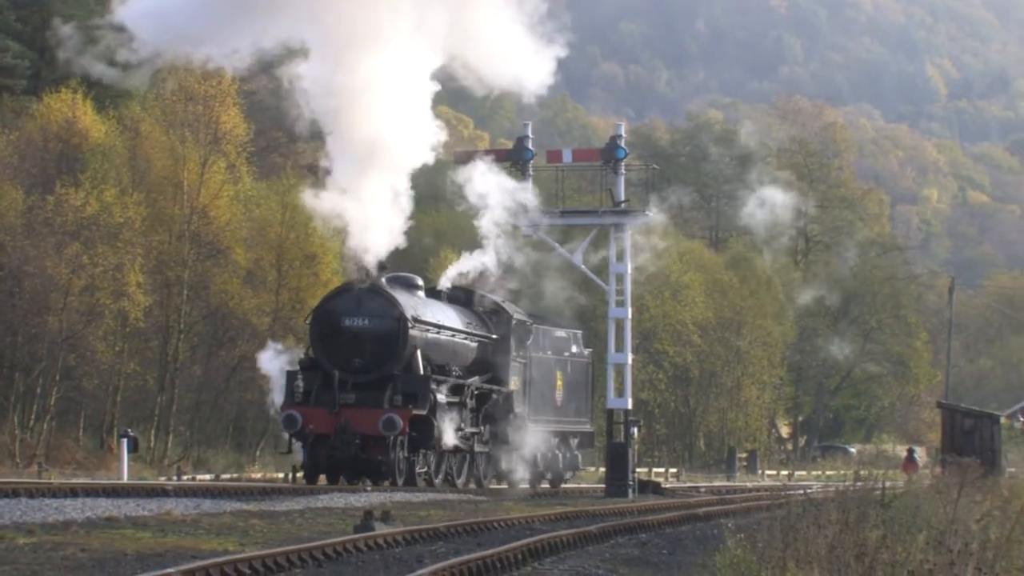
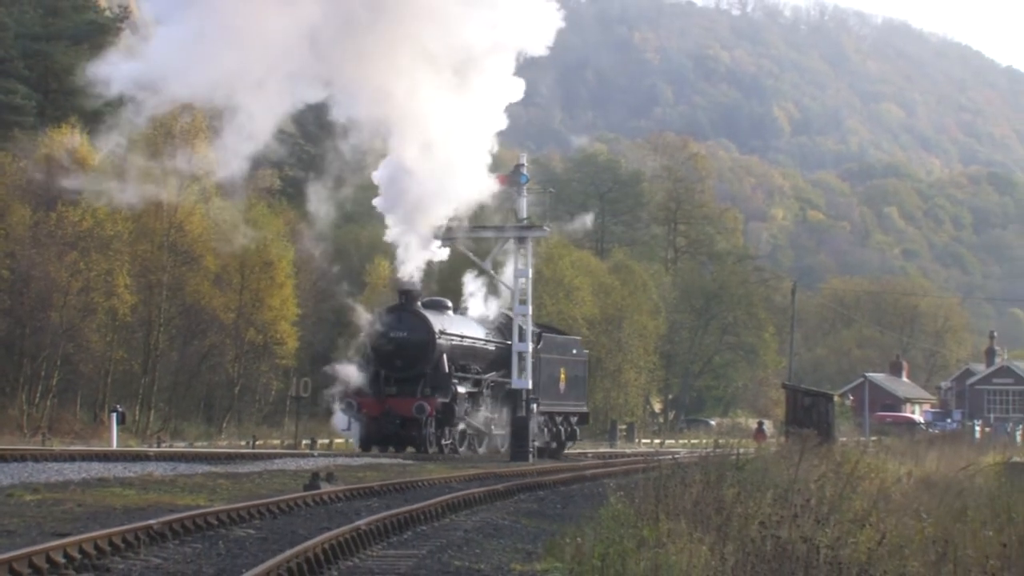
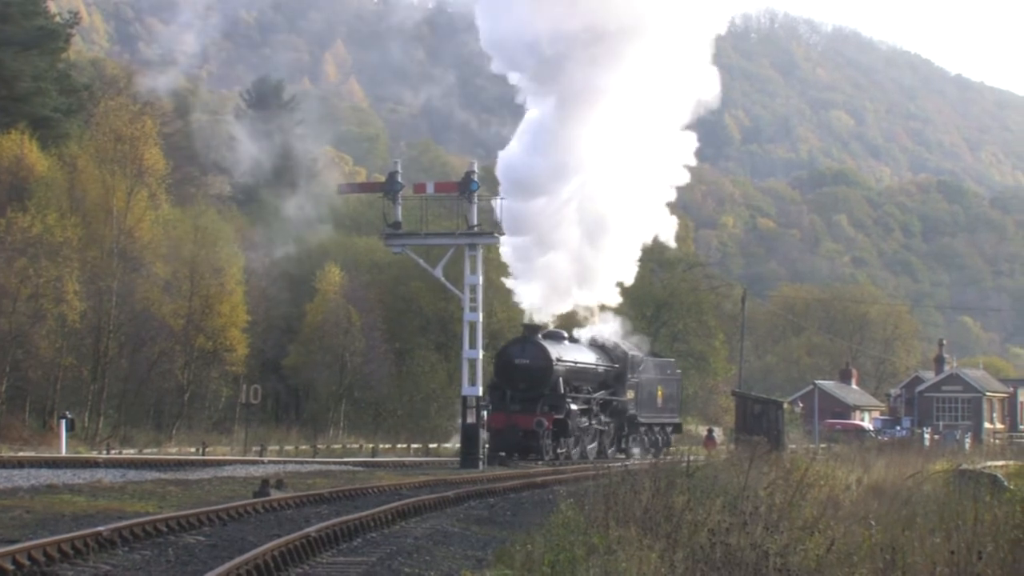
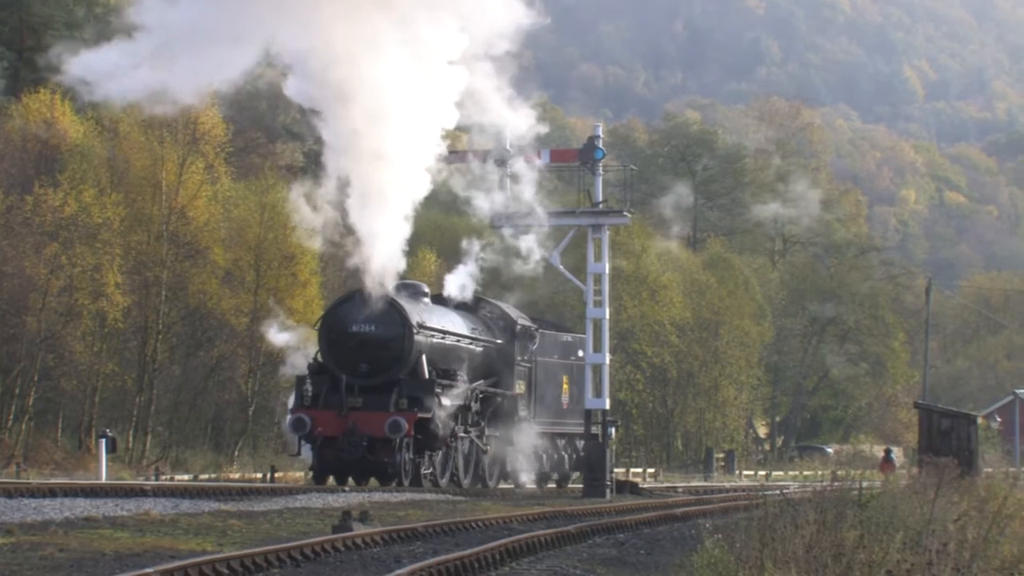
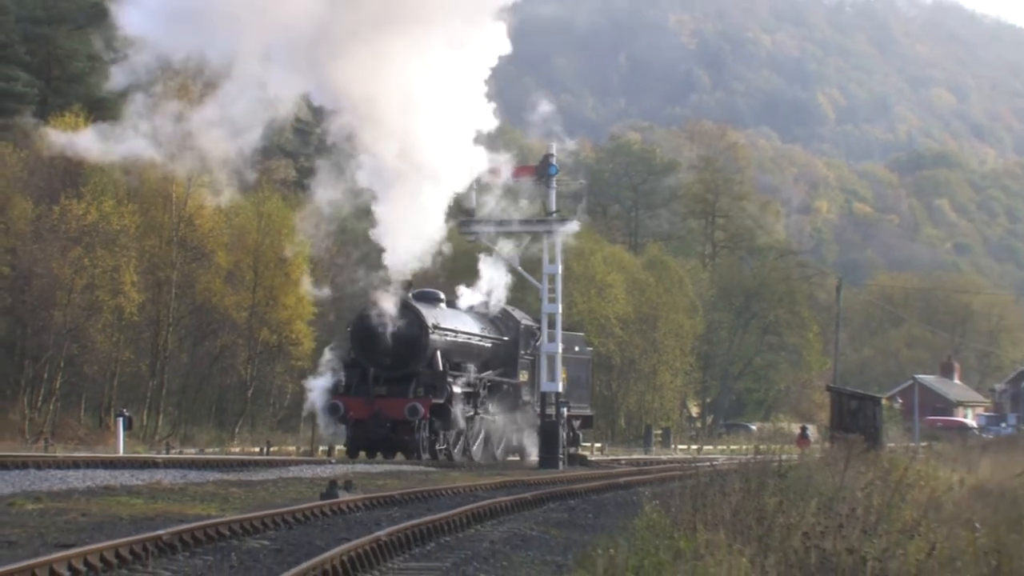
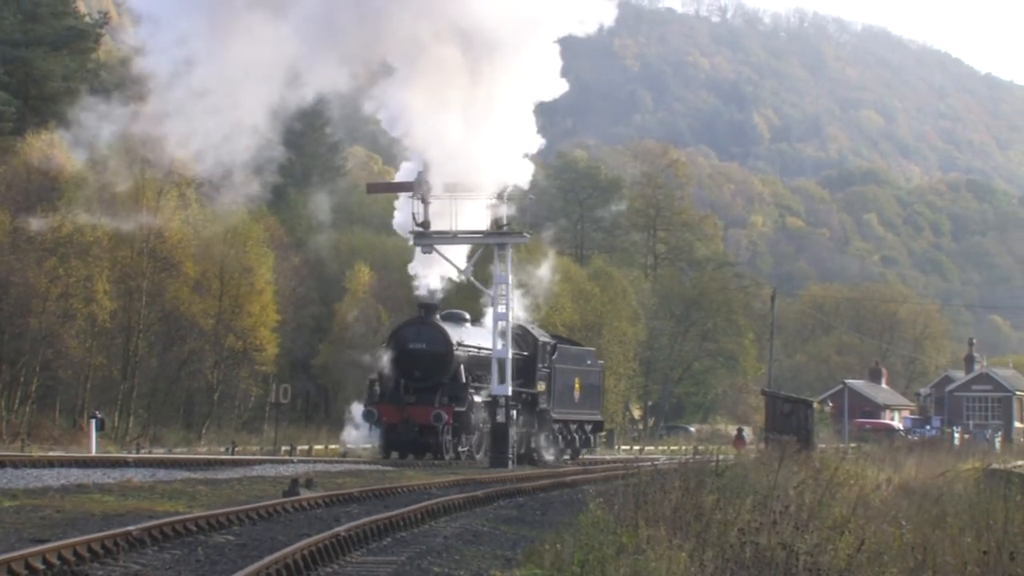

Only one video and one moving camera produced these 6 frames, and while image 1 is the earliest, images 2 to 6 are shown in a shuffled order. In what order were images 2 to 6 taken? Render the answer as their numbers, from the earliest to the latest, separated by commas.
4, 5, 2, 6, 3
